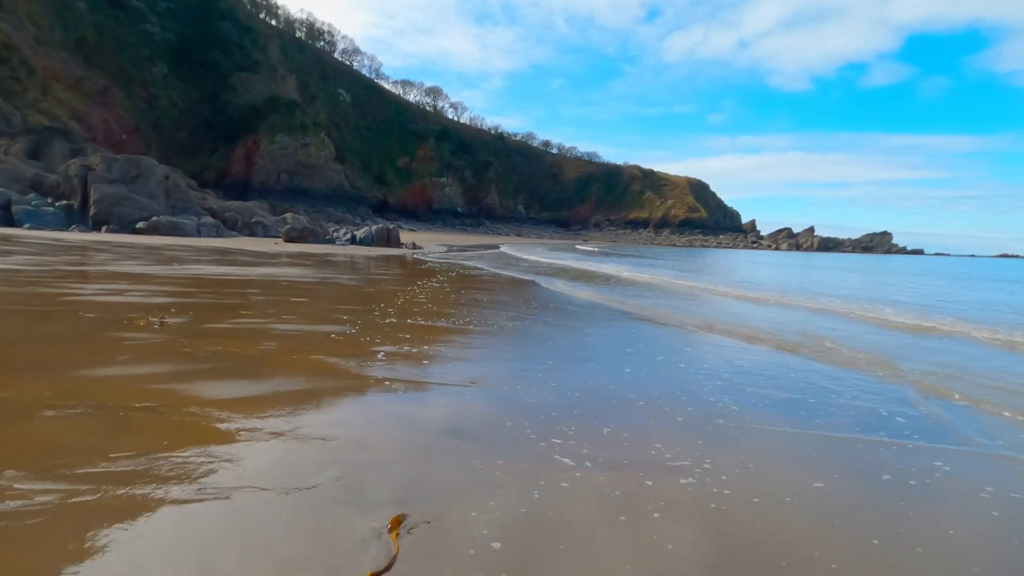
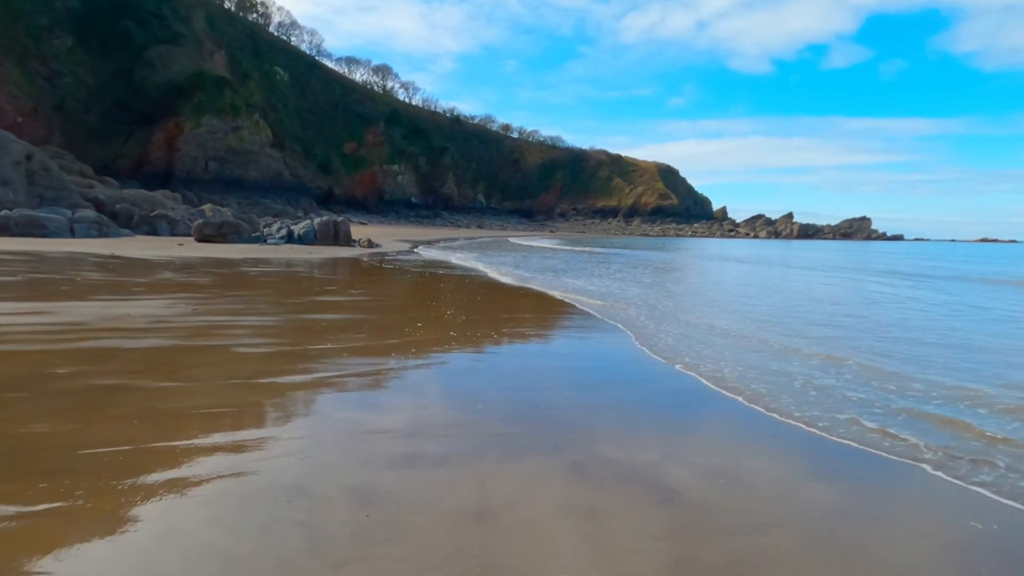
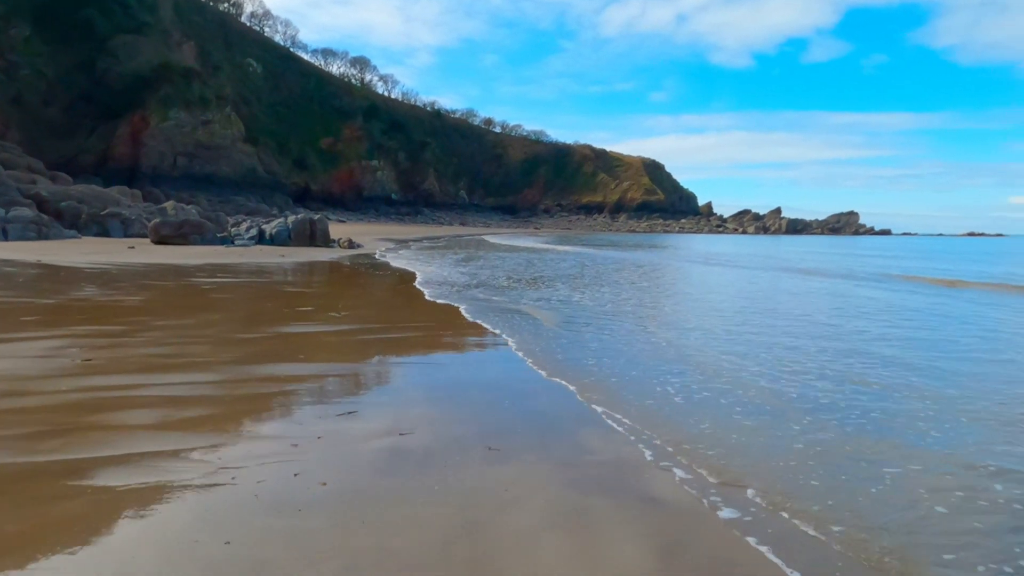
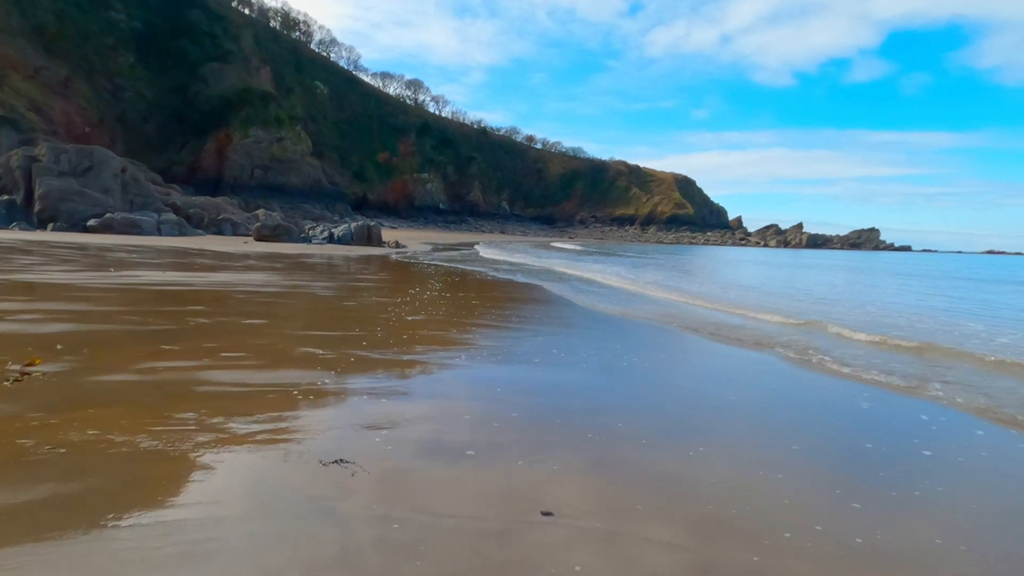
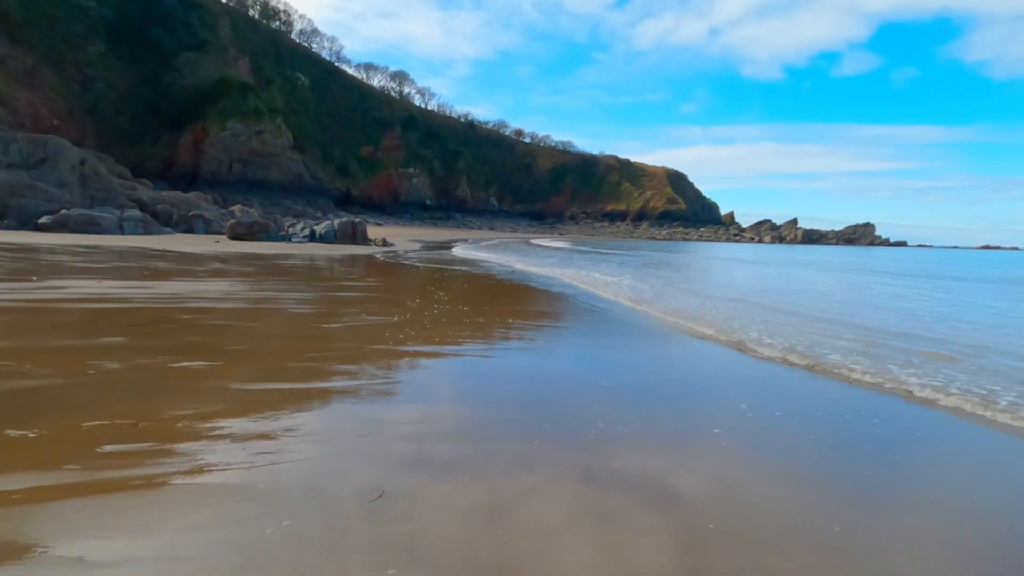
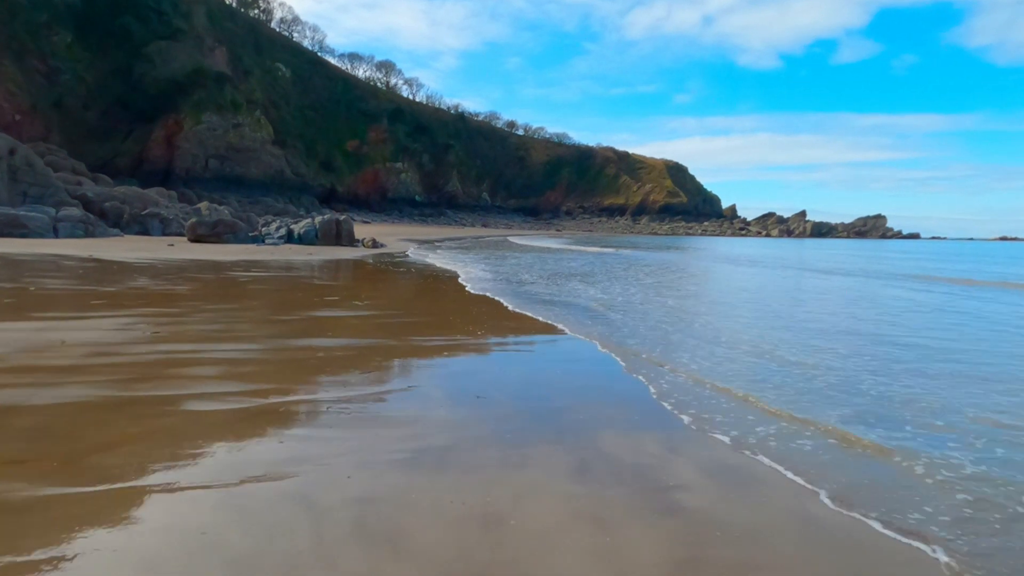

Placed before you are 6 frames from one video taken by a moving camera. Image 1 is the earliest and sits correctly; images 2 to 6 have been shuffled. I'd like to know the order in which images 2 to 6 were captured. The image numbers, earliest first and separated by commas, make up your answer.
4, 5, 2, 6, 3
